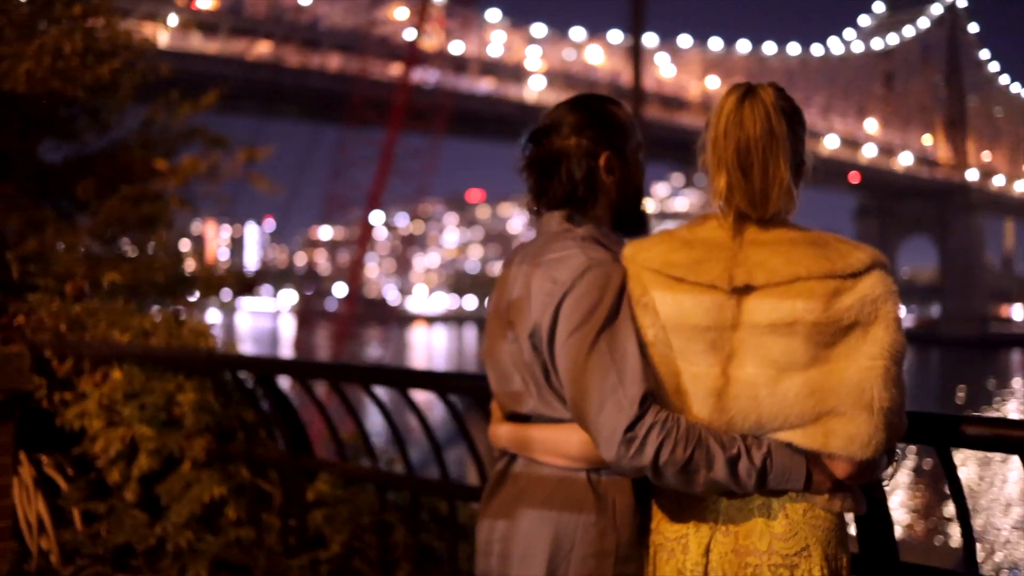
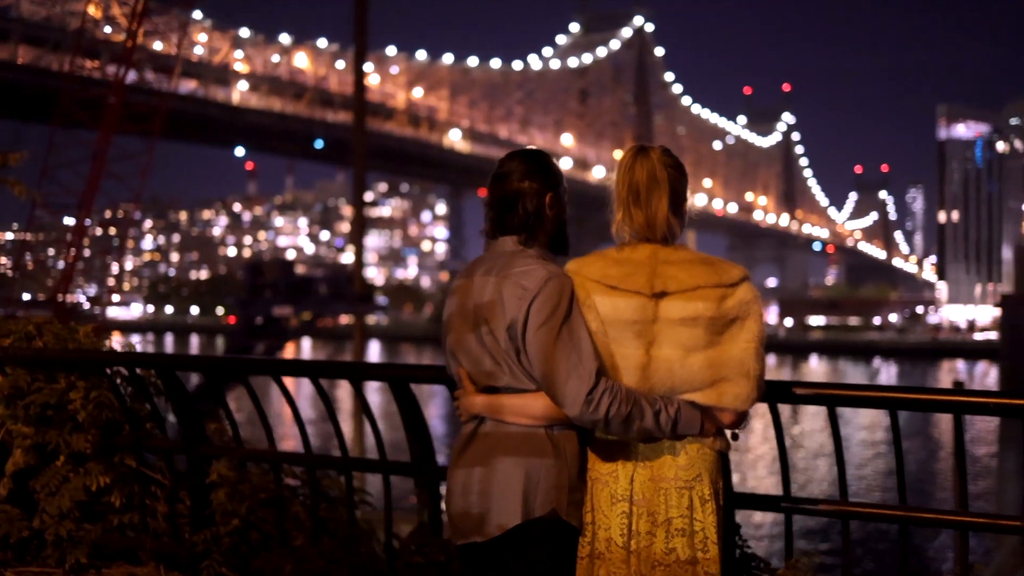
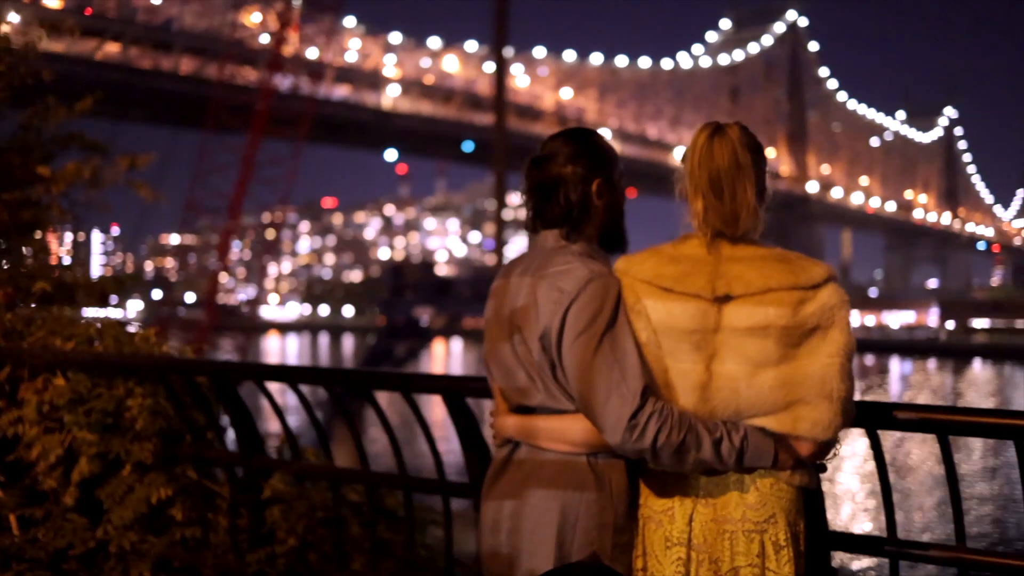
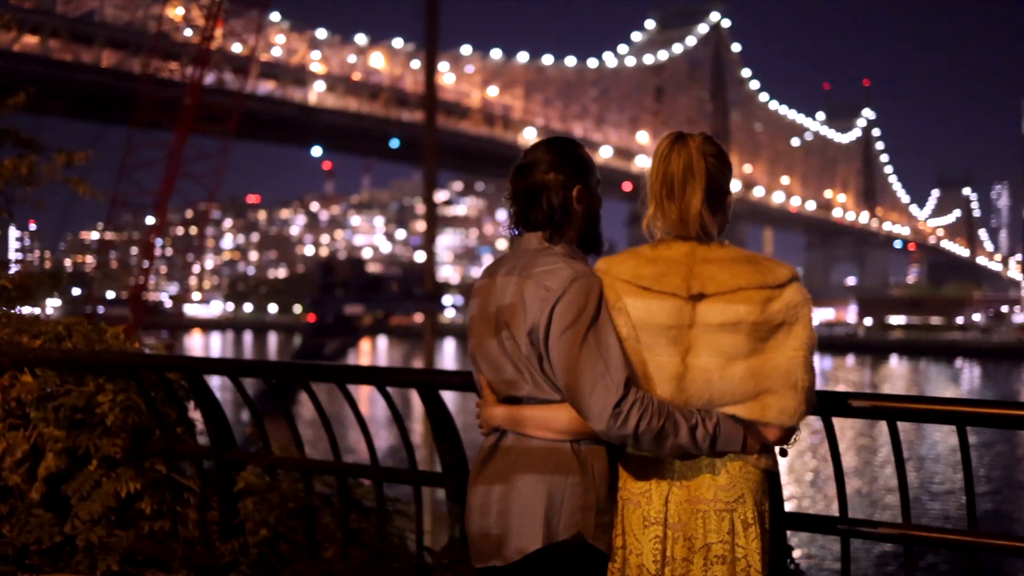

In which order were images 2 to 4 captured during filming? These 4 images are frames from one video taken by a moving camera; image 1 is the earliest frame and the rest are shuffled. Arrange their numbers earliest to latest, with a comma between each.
3, 4, 2
